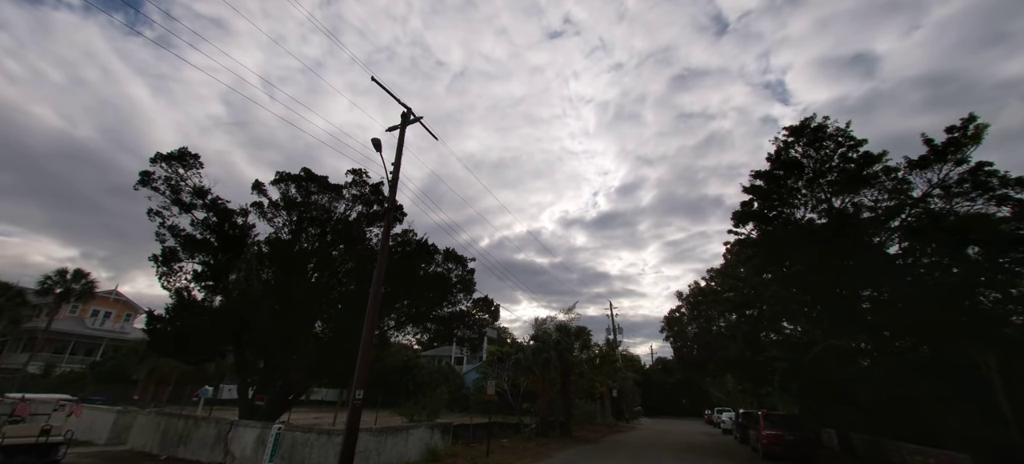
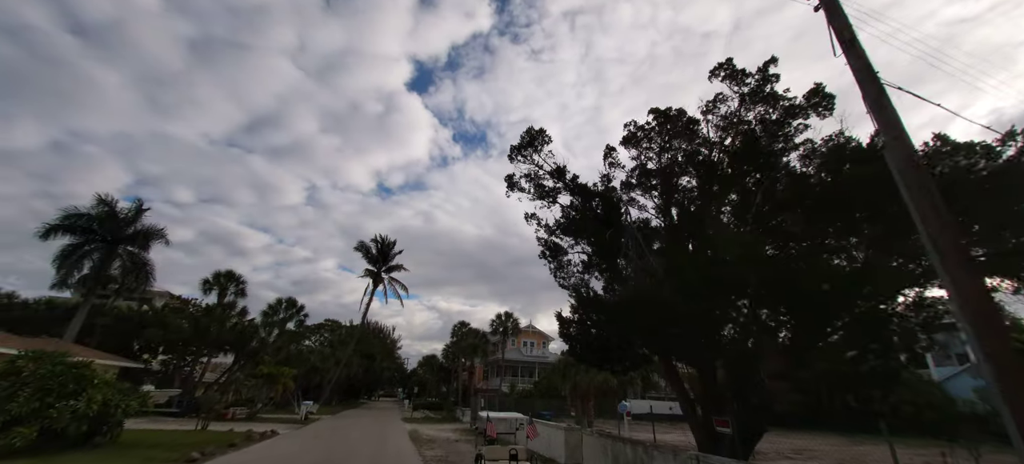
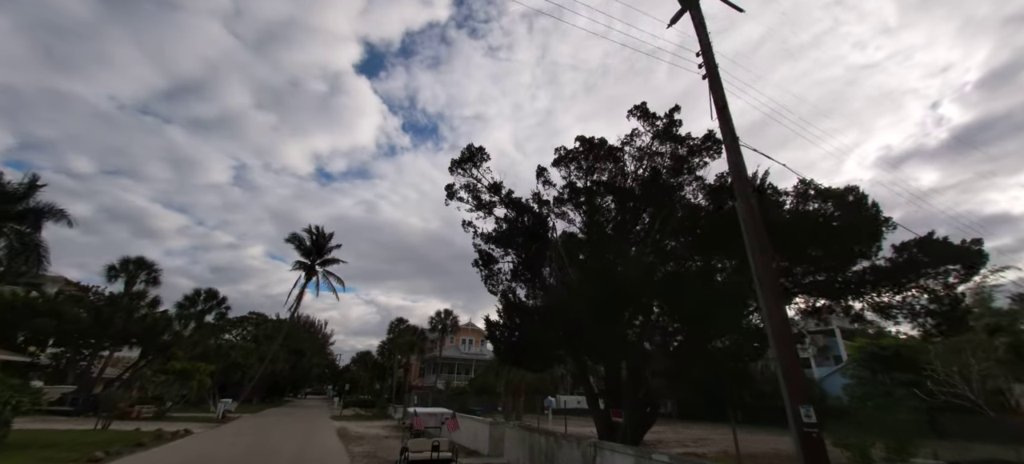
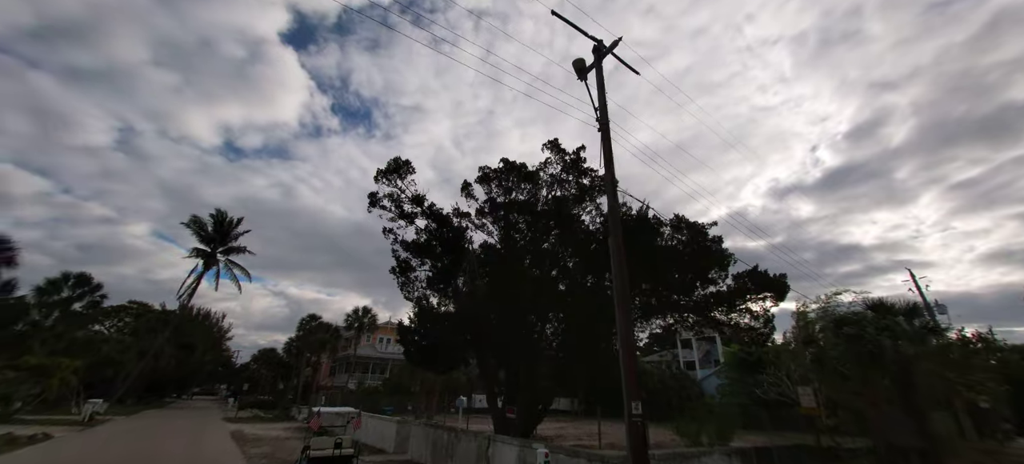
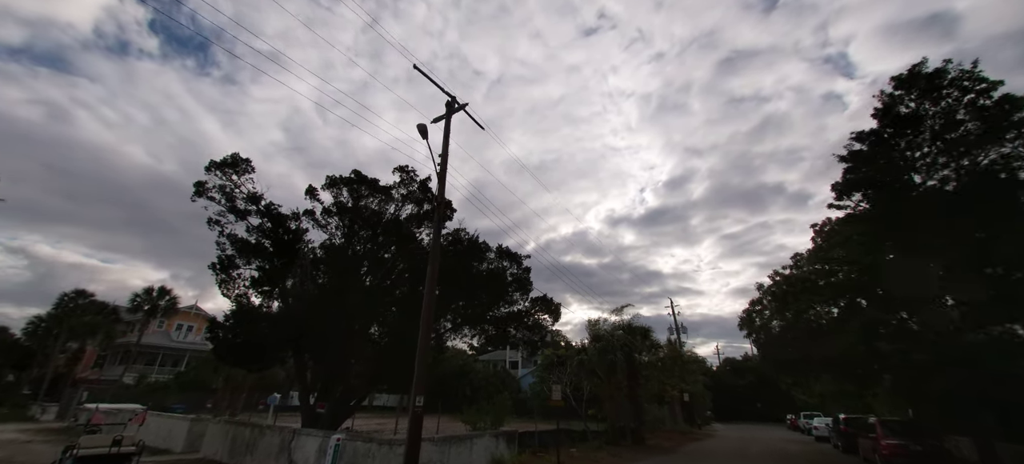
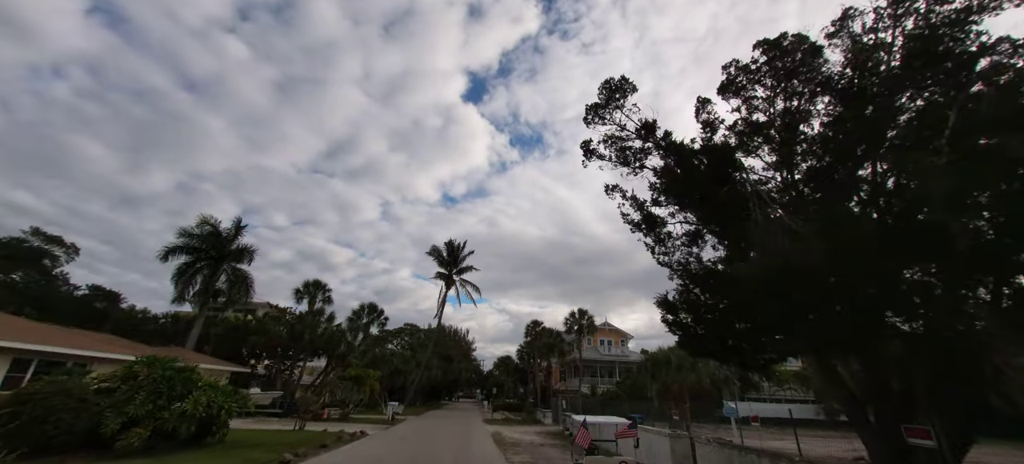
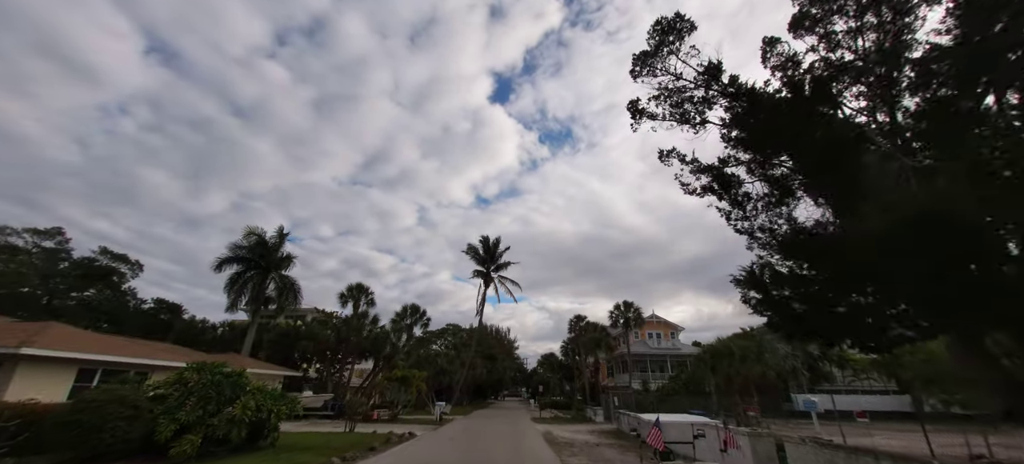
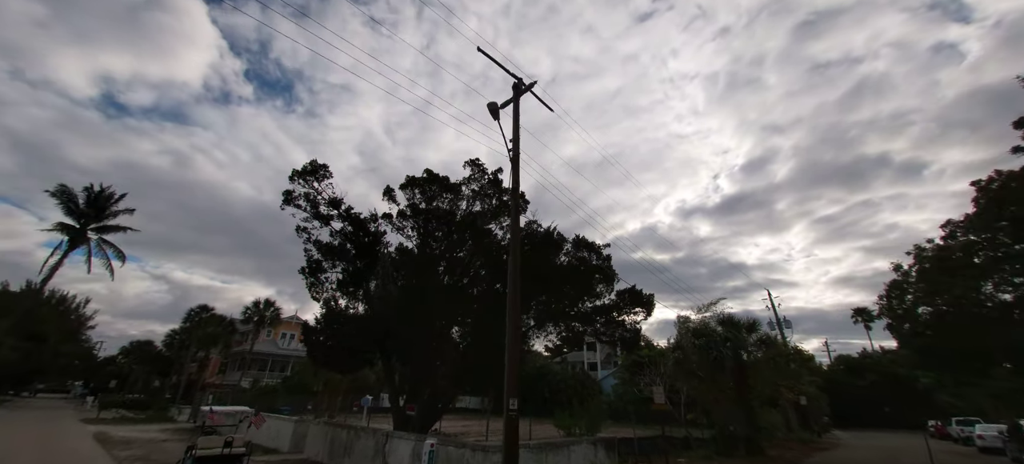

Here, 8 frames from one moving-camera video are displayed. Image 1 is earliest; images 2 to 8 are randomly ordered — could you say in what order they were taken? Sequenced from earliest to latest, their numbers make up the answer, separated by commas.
5, 8, 4, 3, 2, 6, 7
